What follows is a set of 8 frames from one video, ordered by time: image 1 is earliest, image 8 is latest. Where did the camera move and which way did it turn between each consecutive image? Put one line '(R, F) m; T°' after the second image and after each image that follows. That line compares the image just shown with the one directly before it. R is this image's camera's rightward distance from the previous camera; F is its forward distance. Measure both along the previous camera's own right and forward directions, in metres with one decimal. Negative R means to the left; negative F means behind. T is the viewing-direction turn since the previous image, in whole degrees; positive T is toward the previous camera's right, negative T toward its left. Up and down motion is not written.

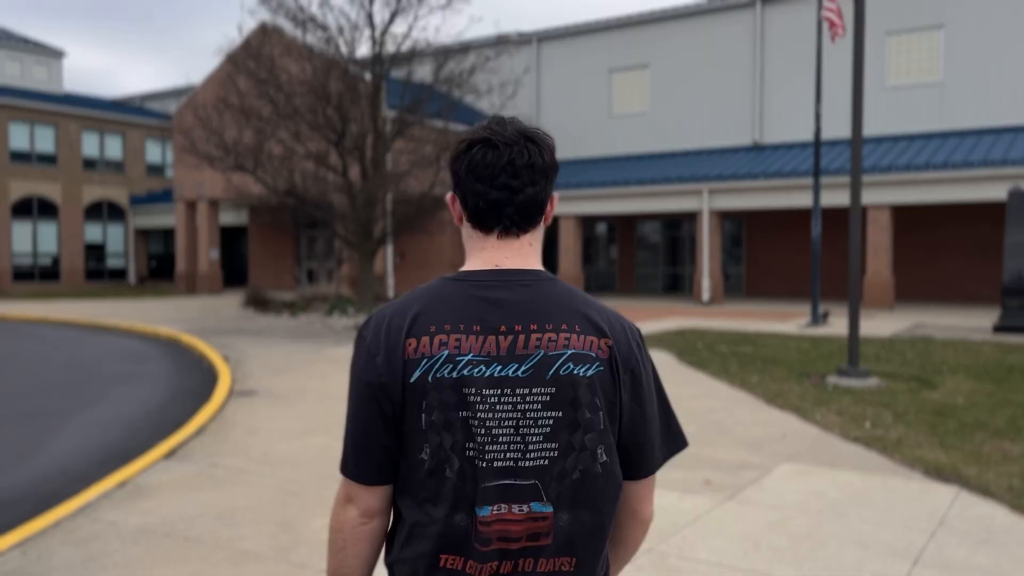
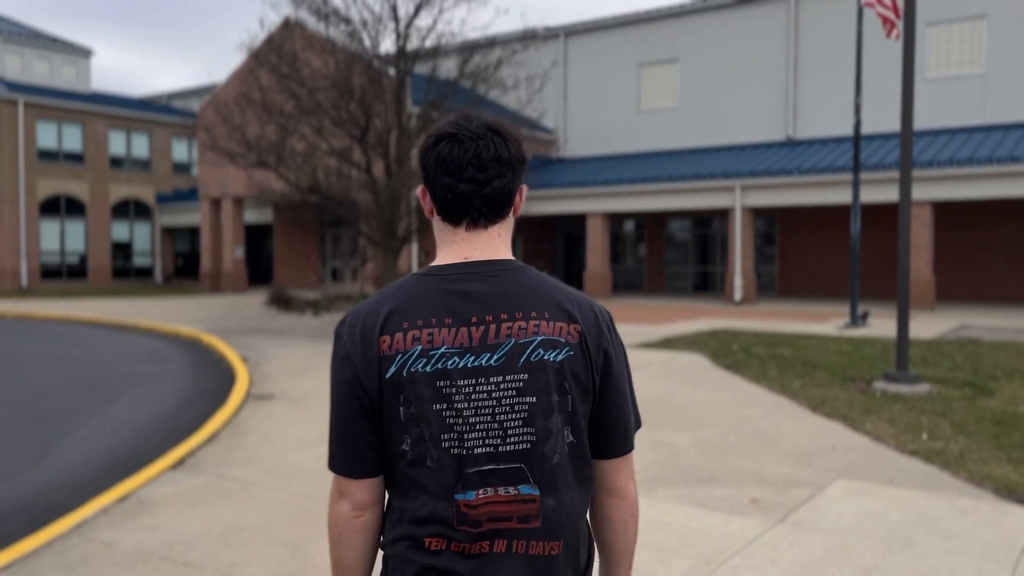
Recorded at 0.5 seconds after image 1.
(0.0, +0.5) m; -2°
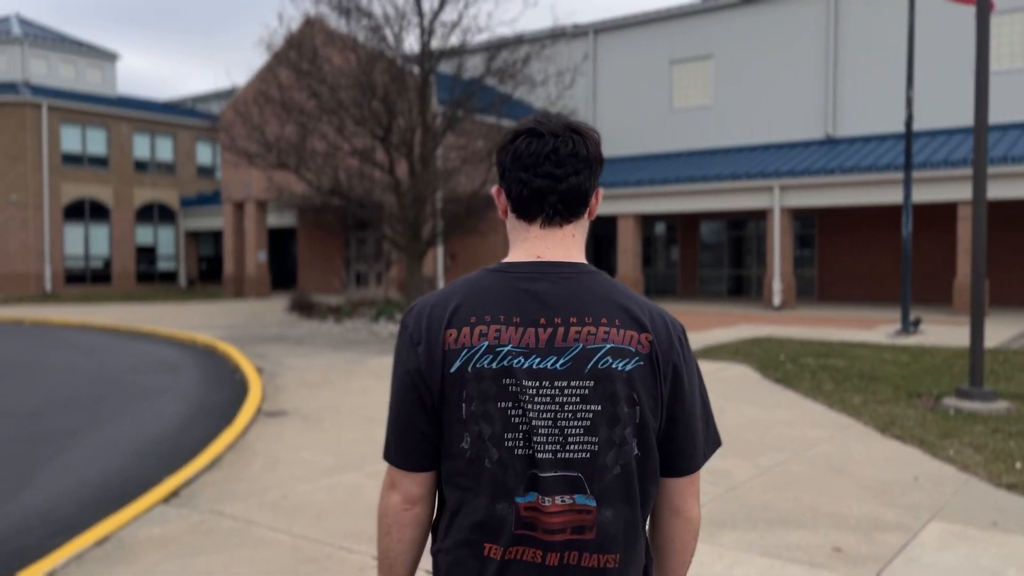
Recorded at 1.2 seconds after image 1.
(-0.1, +0.8) m; -2°
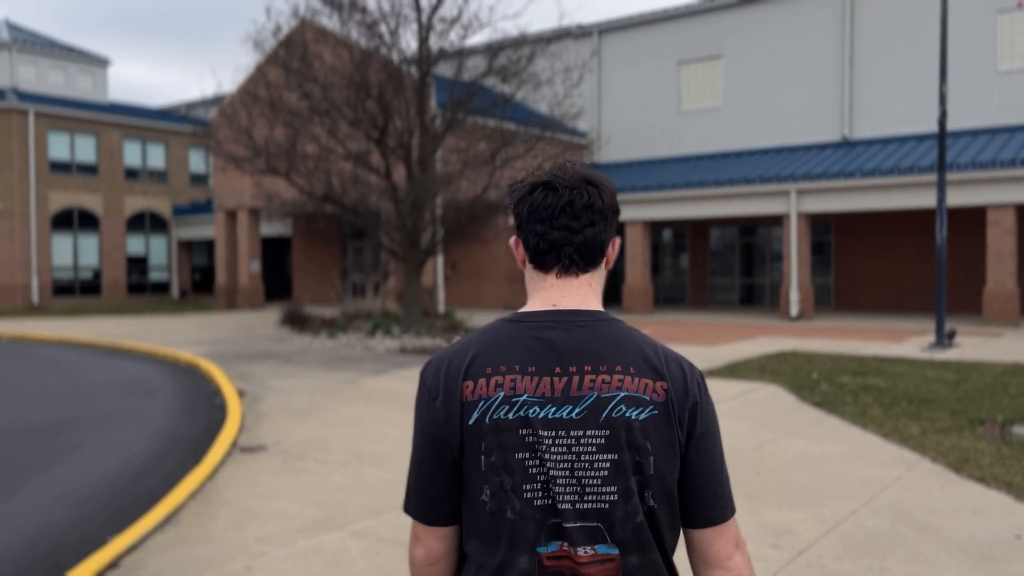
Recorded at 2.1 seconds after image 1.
(-0.1, +1.1) m; 0°
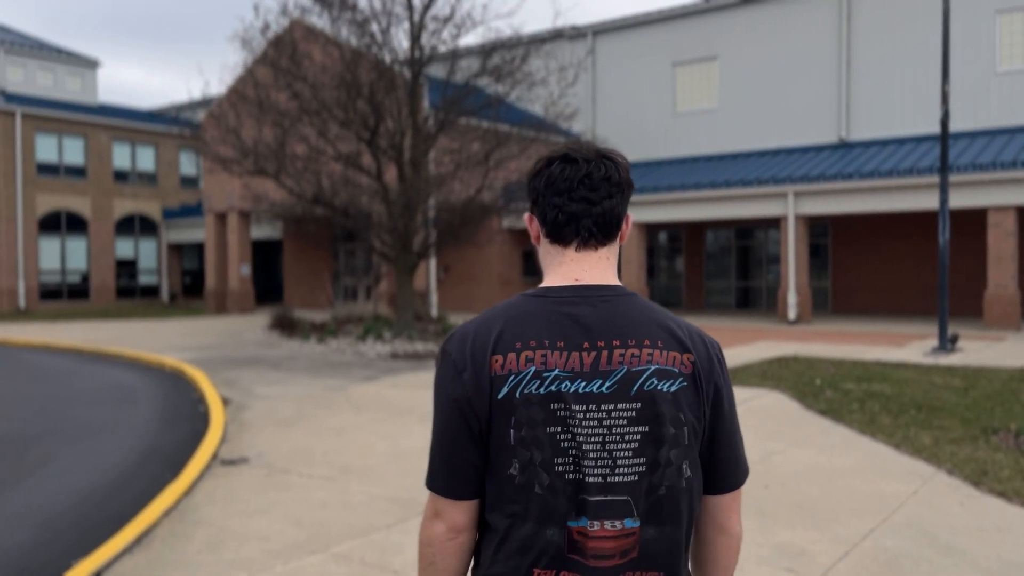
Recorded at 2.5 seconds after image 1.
(0.0, +0.4) m; 0°
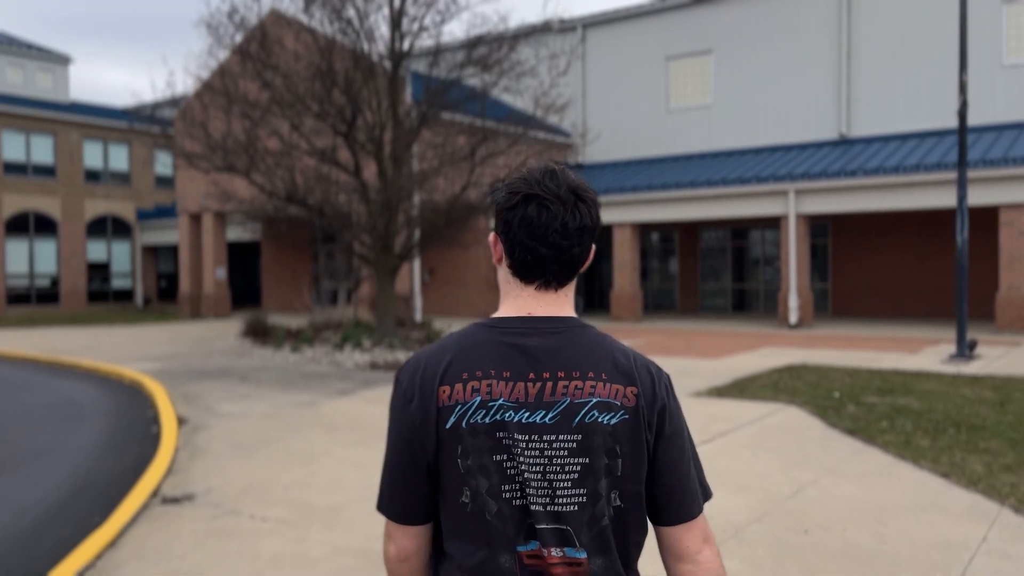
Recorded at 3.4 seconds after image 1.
(0.0, +1.1) m; +1°
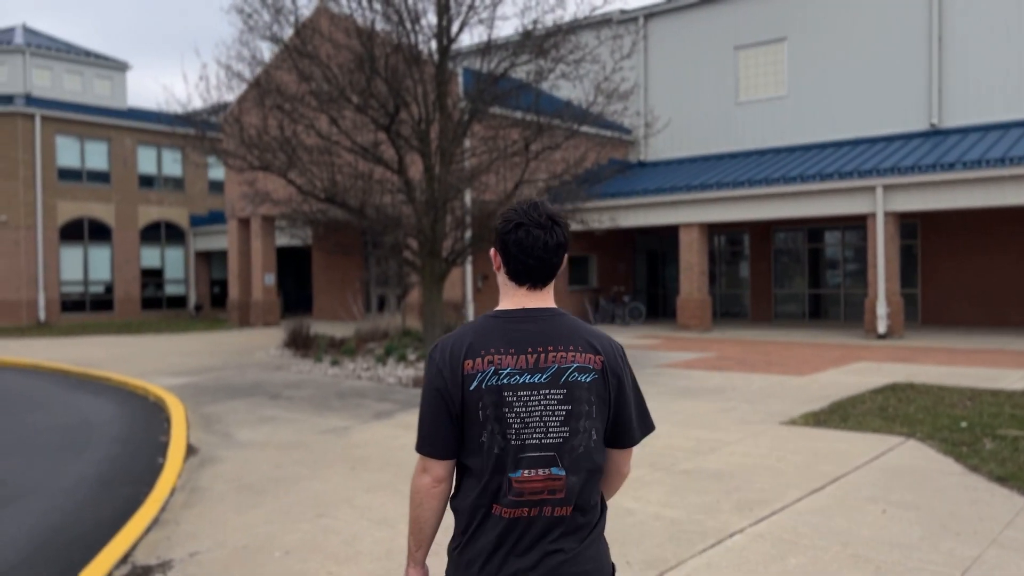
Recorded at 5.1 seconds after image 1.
(0.0, +1.5) m; -4°
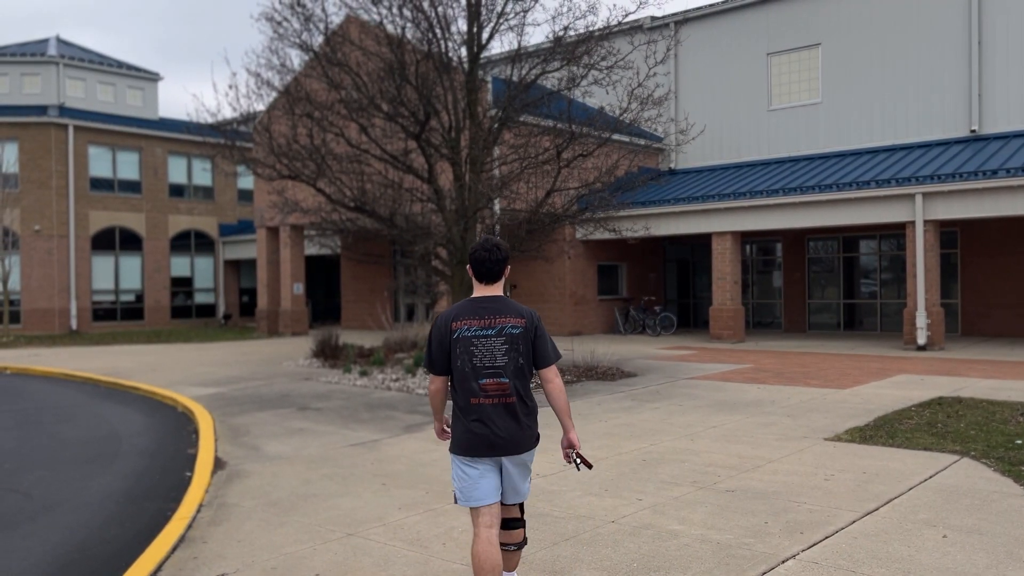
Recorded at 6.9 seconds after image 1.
(-0.1, +0.2) m; -2°
